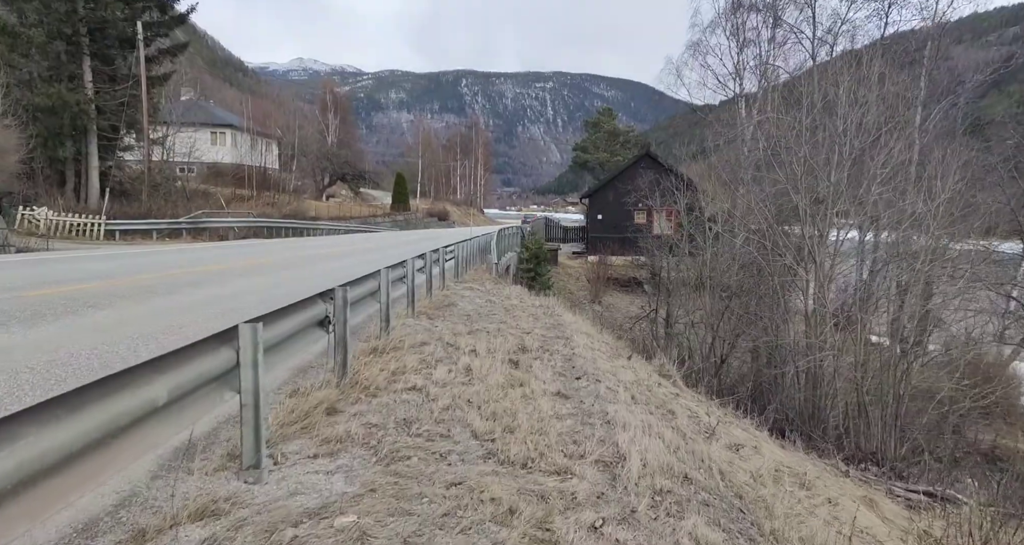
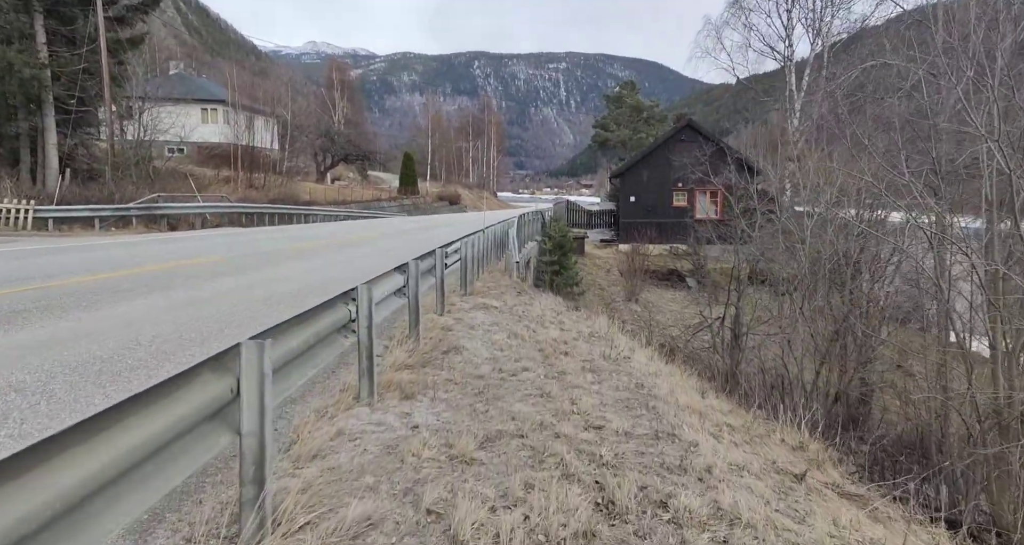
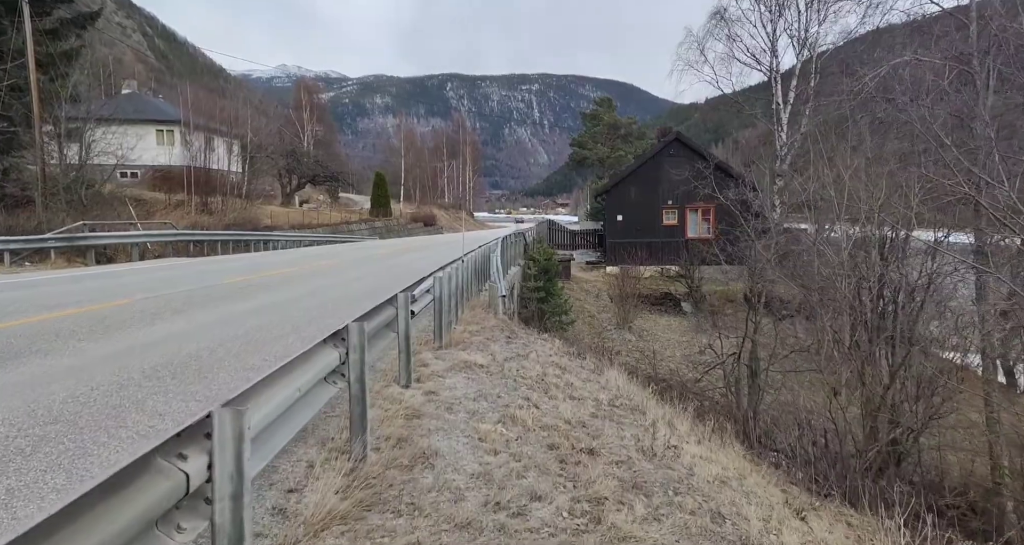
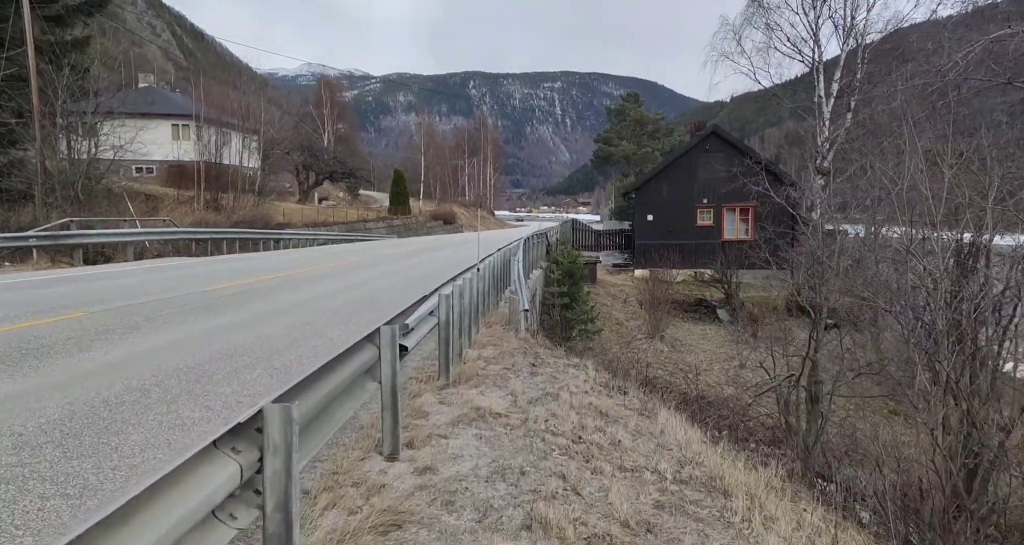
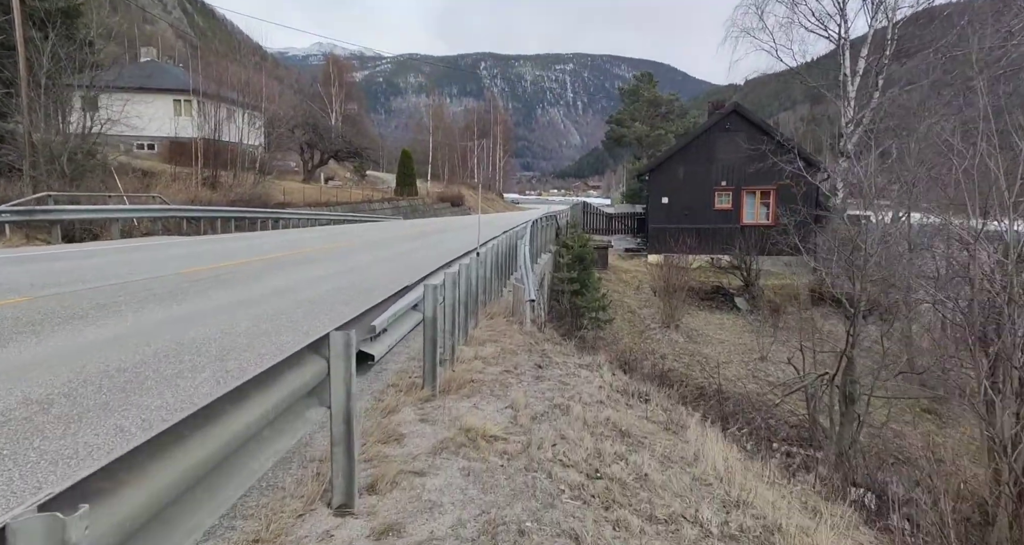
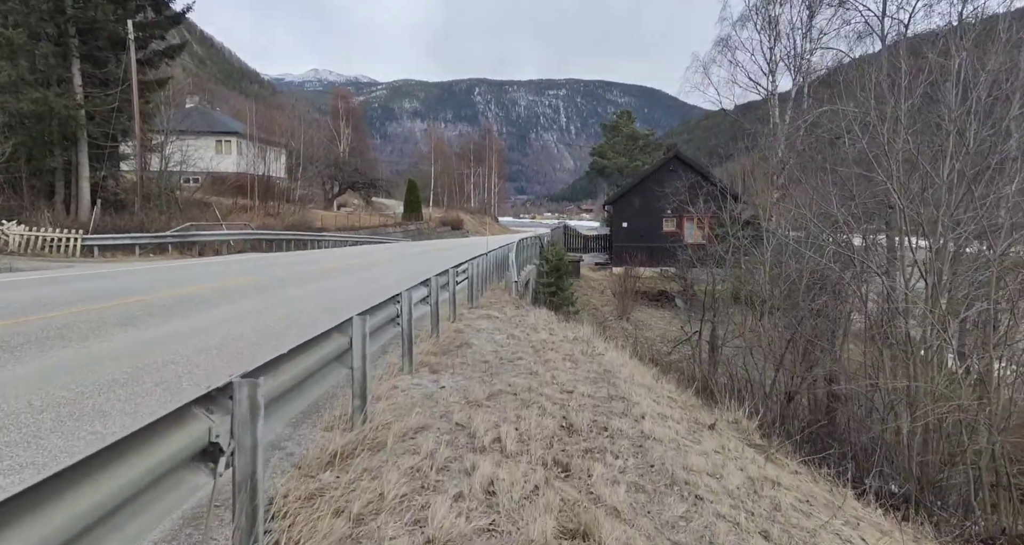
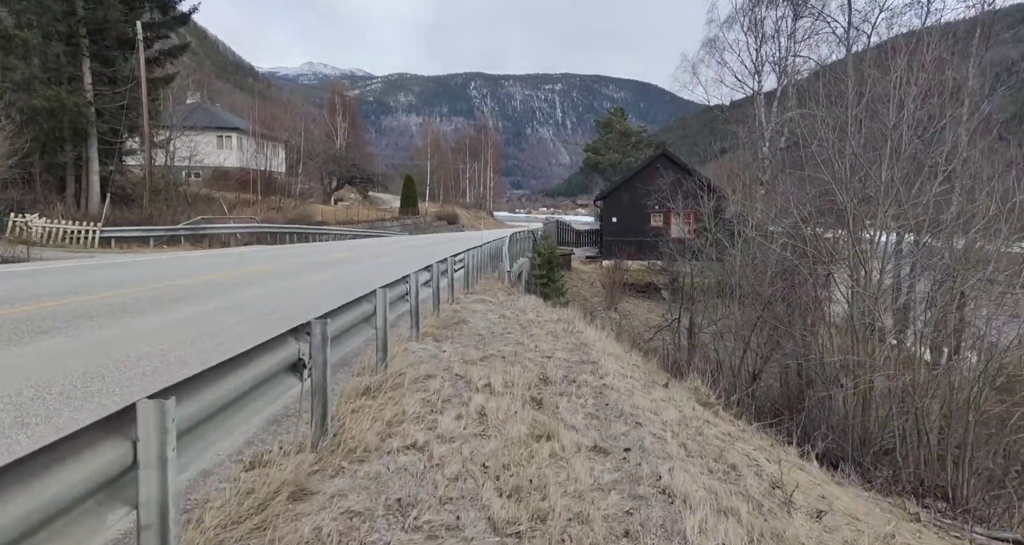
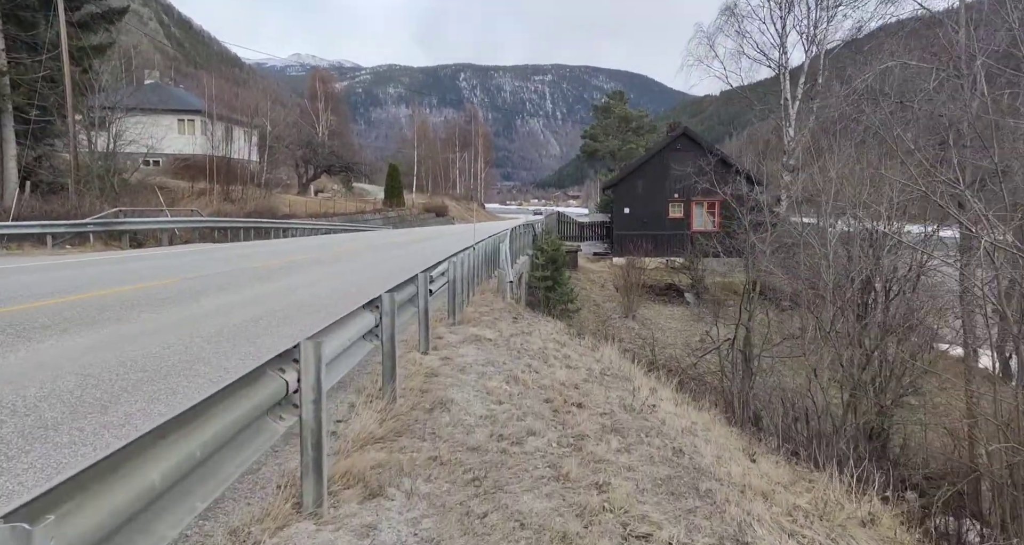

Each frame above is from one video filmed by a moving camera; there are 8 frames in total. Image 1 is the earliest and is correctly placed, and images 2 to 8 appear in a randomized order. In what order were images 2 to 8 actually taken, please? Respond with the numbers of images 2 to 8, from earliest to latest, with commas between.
7, 6, 2, 8, 3, 4, 5
